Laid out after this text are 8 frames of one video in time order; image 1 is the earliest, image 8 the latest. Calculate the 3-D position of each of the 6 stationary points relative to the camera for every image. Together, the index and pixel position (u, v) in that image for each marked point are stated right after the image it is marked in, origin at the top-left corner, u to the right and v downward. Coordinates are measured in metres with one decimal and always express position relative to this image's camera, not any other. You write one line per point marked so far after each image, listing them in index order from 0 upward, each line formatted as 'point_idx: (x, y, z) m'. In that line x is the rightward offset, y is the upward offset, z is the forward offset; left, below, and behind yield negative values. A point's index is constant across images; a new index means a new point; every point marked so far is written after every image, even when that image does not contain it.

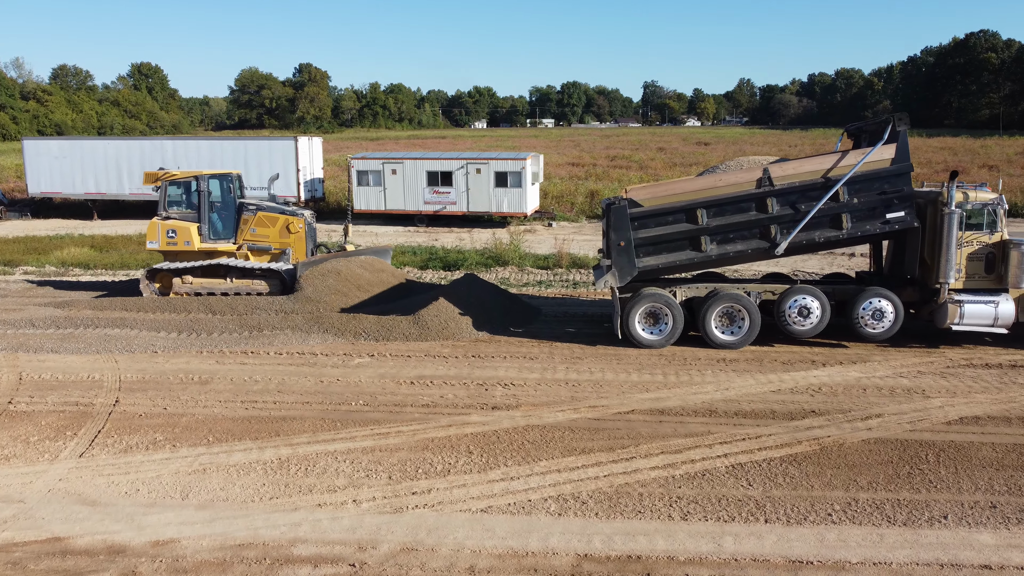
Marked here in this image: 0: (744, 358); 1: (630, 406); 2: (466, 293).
0: (+2.7, -0.8, +9.4) m
1: (+1.2, -1.1, +7.8) m
2: (-0.5, -0.1, +11.4) m
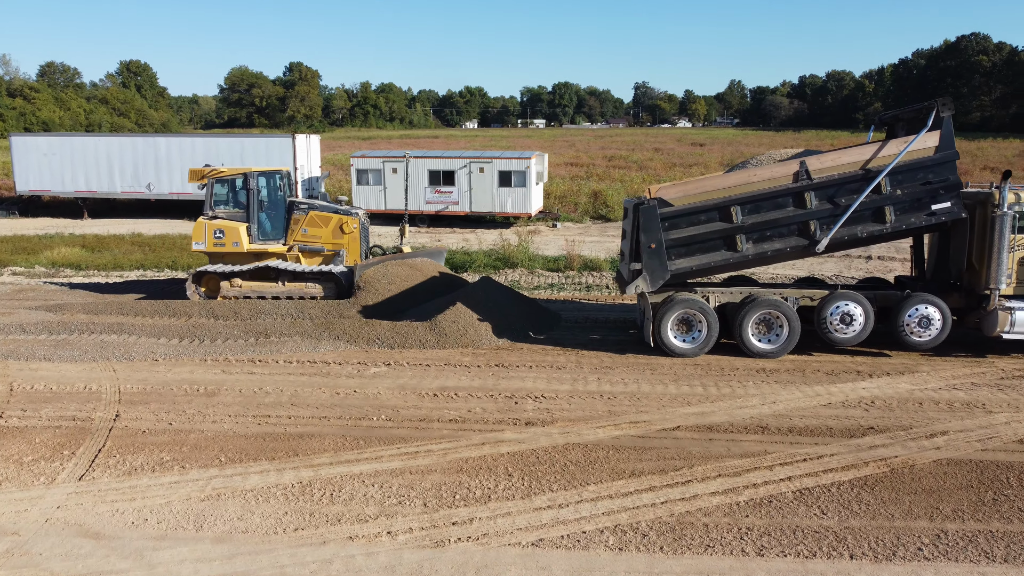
0: (+3.0, -0.9, +8.9) m
1: (+1.5, -1.2, +7.3) m
2: (-0.2, -0.1, +10.8) m
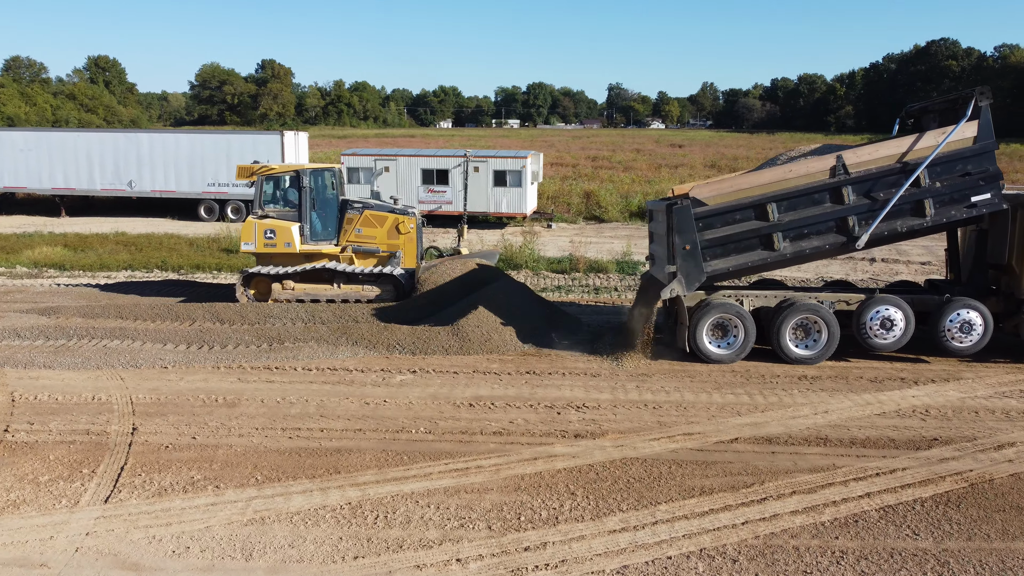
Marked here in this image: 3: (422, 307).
0: (+3.4, -0.9, +8.6) m
1: (+1.9, -1.2, +6.9) m
2: (+0.1, -0.2, +10.4) m
3: (-1.0, -0.3, +10.8) m
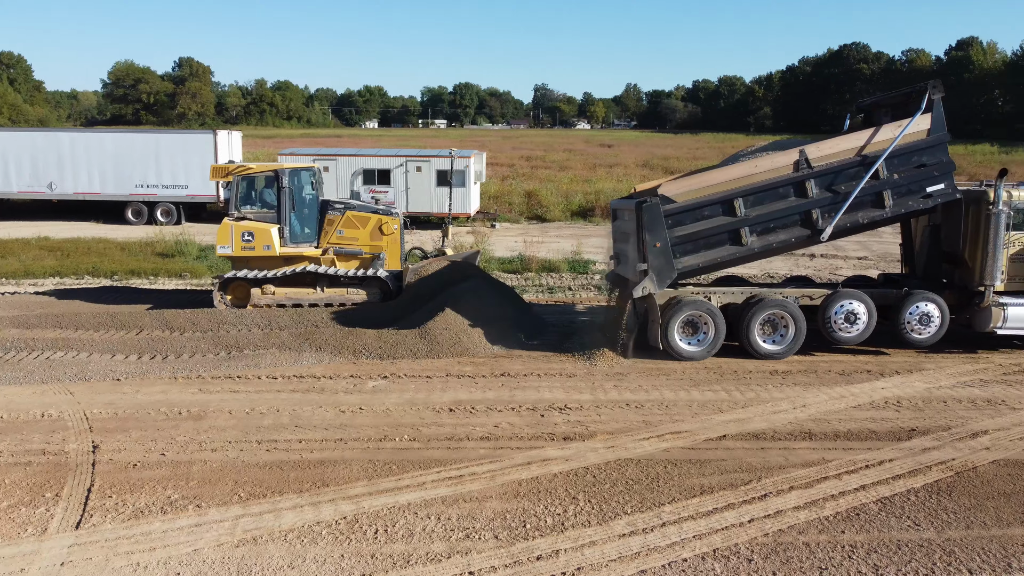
0: (+3.1, -0.9, +8.7) m
1: (+1.8, -1.2, +6.9) m
2: (-0.3, -0.2, +10.2) m
3: (-1.5, -0.3, +10.5) m
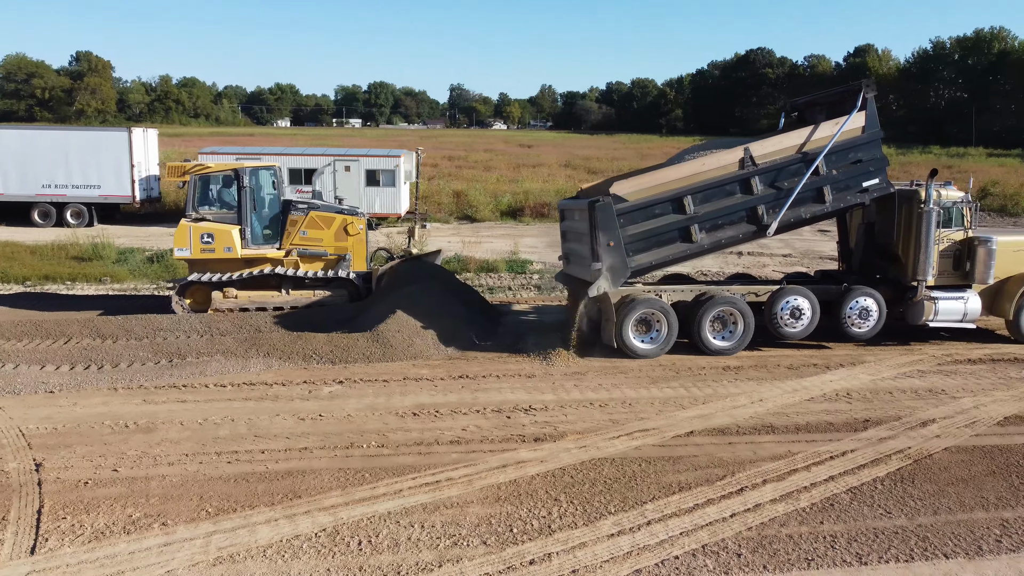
0: (+2.6, -0.9, +8.9) m
1: (+1.5, -1.2, +7.0) m
2: (-0.9, -0.2, +10.1) m
3: (-2.1, -0.3, +10.2) m
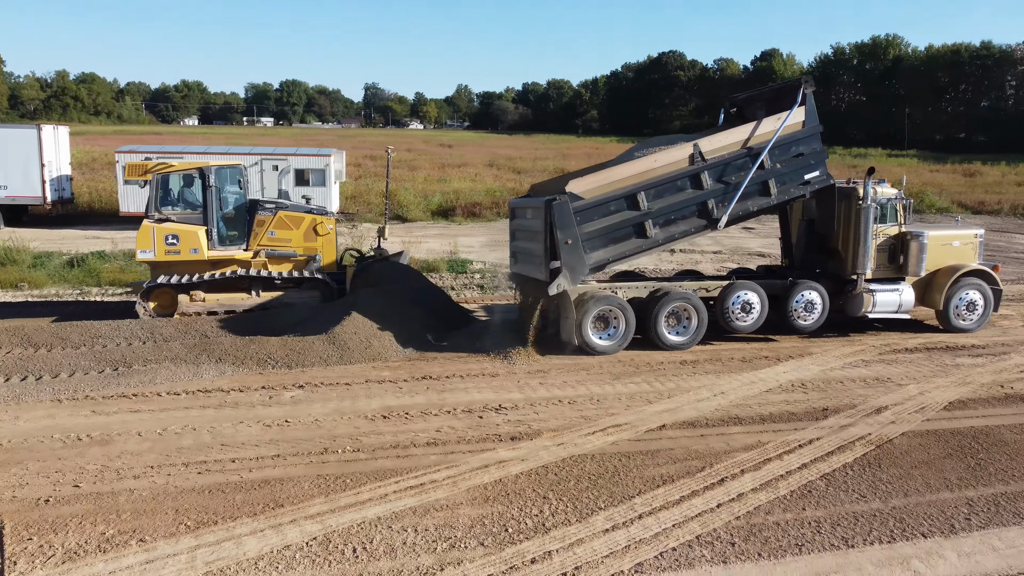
0: (+2.2, -0.8, +9.1) m
1: (+1.2, -1.2, +7.1) m
2: (-1.5, -0.2, +9.9) m
3: (-2.7, -0.3, +9.9) m
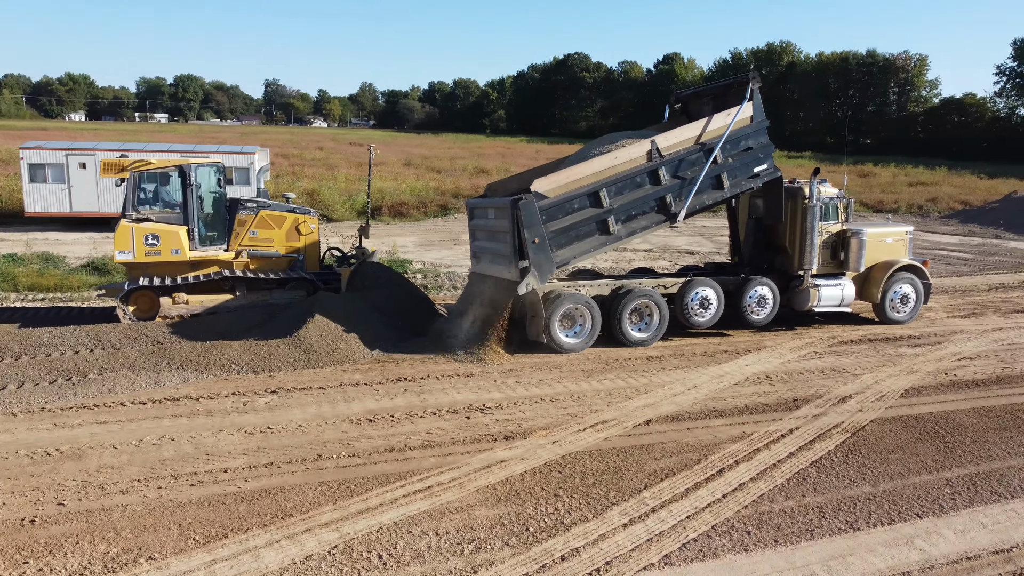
0: (+1.8, -0.8, +9.4) m
1: (+1.1, -1.1, +7.2) m
2: (-1.9, -0.2, +9.7) m
3: (-3.1, -0.4, +9.6) m
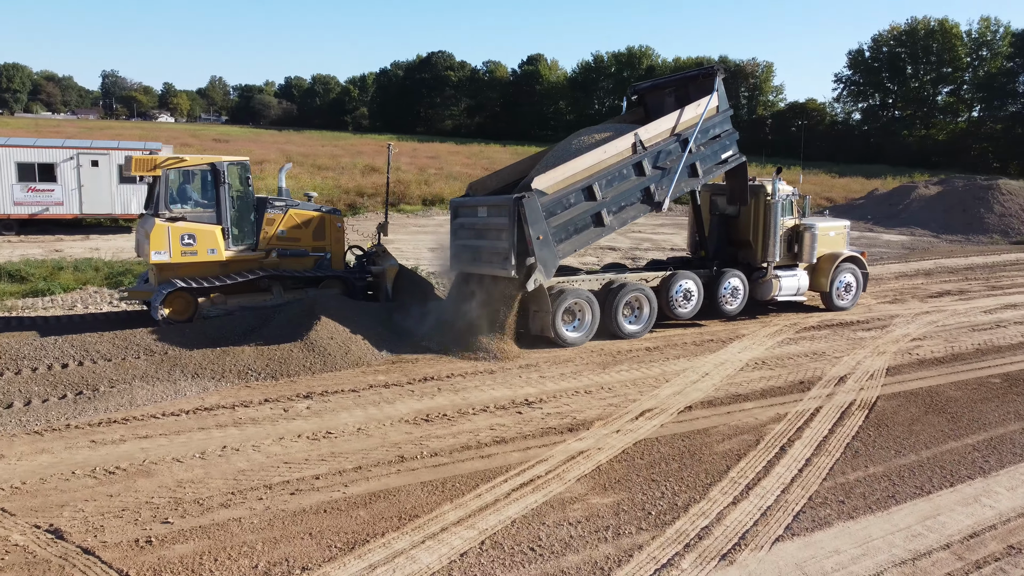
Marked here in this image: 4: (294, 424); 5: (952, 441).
0: (+1.8, -0.7, +9.8) m
1: (+1.5, -1.1, +7.6) m
2: (-1.9, -0.2, +9.5) m
3: (-3.1, -0.4, +9.2) m
4: (-1.8, -1.1, +6.8) m
5: (+3.7, -1.3, +6.8) m
